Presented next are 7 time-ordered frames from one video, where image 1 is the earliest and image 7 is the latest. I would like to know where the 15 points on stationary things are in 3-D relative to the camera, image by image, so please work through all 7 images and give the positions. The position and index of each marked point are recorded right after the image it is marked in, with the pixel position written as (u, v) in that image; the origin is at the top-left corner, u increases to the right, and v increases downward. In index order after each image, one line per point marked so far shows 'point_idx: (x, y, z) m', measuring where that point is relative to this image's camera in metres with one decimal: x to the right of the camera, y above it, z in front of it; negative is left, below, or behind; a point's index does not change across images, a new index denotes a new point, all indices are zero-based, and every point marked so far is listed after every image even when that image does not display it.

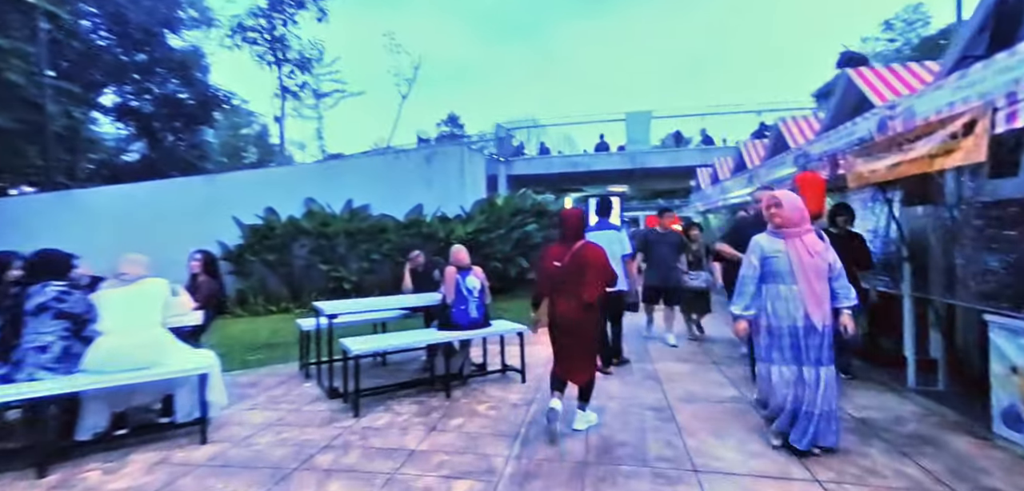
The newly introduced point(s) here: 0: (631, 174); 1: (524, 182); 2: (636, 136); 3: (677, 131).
0: (+4.2, +2.5, +17.6) m
1: (+0.4, +2.3, +18.0) m
2: (+4.1, +3.6, +16.4) m
3: (+5.4, +3.7, +16.4) m
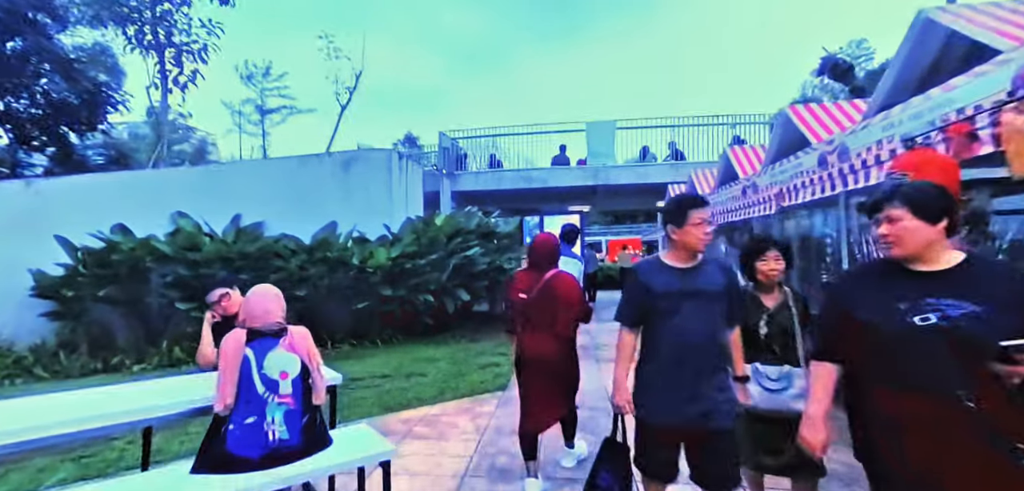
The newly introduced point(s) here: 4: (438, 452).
0: (+2.5, +1.6, +15.7) m
1: (-1.2, +1.4, +15.8) m
2: (+2.5, +2.8, +14.6) m
3: (+3.9, +2.9, +14.6) m
4: (-0.6, -1.5, +3.8) m
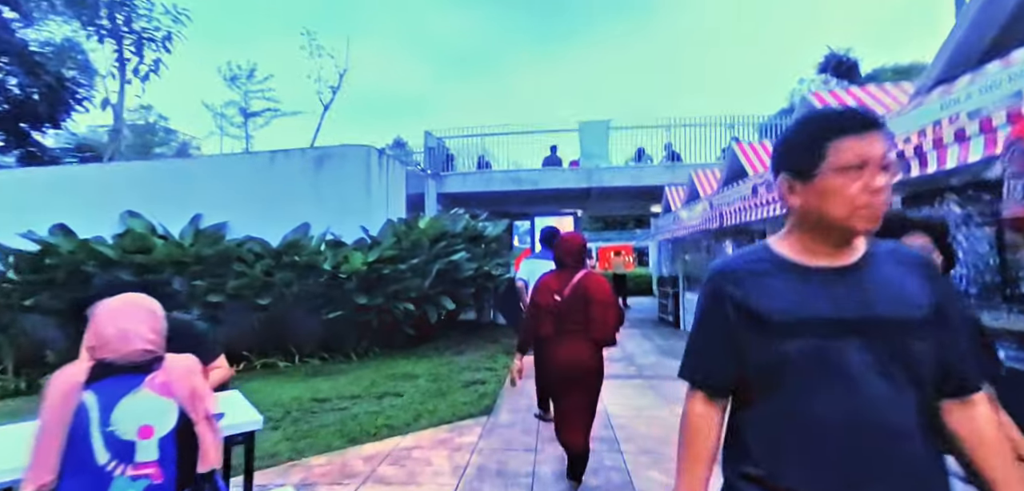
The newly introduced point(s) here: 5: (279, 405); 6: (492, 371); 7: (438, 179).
0: (+2.2, +1.5, +15.1) m
1: (-1.6, +1.3, +15.0) m
2: (+2.2, +2.7, +13.9) m
3: (+3.6, +2.7, +14.0) m
4: (-0.6, -1.5, +3.0) m
5: (-2.5, -1.7, +5.3) m
6: (-0.3, -1.8, +7.1) m
7: (-2.1, +1.9, +13.9) m
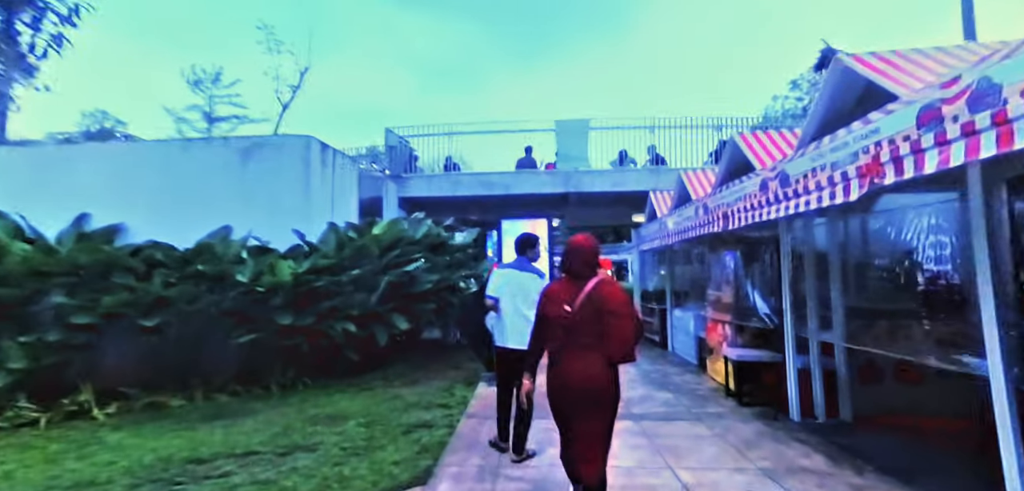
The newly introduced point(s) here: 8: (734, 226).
0: (+1.4, +1.2, +13.8) m
1: (-2.4, +1.0, +13.7) m
2: (+1.5, +2.4, +12.8) m
3: (+2.8, +2.5, +12.9) m
4: (-1.0, -1.5, +1.6) m
5: (-2.9, -1.7, +3.8) m
6: (-0.8, -1.9, +5.7) m
7: (-2.8, +1.6, +12.5) m
8: (+2.6, +0.2, +6.0) m
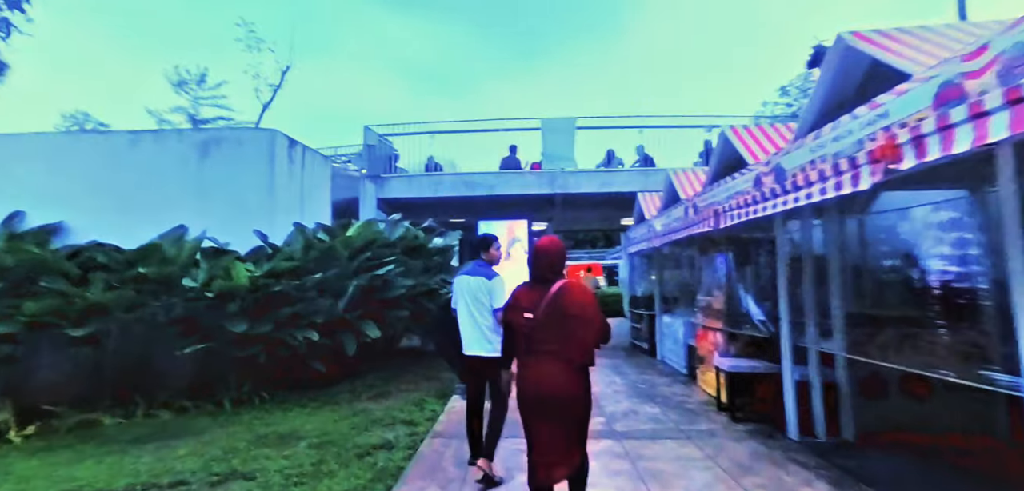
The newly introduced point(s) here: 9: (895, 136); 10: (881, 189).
0: (+1.0, +1.1, +13.4) m
1: (-2.8, +0.9, +13.1) m
2: (+1.1, +2.3, +12.3) m
3: (+2.4, +2.4, +12.5) m
4: (-1.2, -1.4, +1.1) m
5: (-3.1, -1.7, +3.3) m
6: (-1.1, -1.9, +5.2) m
7: (-3.2, +1.5, +12.0) m
8: (+2.3, +0.2, +5.5) m
9: (+2.2, +0.6, +2.8) m
10: (+3.0, +0.5, +4.1) m
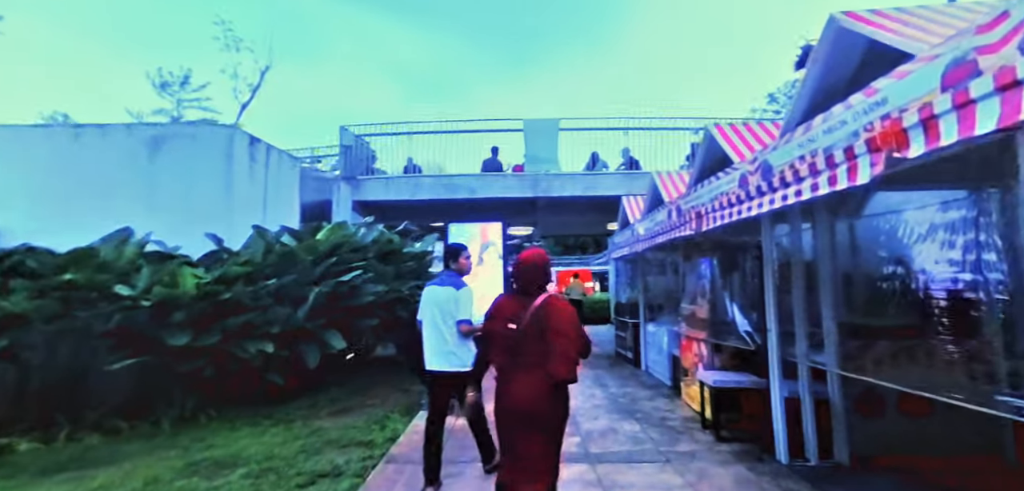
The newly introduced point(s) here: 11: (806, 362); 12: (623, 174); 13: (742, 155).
0: (+0.5, +0.9, +13.0) m
1: (-3.2, +0.8, +12.7) m
2: (+0.6, +2.2, +11.9) m
3: (+2.0, +2.2, +12.1) m
4: (-1.4, -1.4, +0.6) m
5: (-3.4, -1.7, +2.8) m
6: (-1.4, -1.9, +4.7) m
7: (-3.6, +1.4, +11.5) m
8: (+2.0, +0.2, +5.1) m
9: (+1.9, +0.6, +2.4) m
10: (+2.7, +0.4, +3.7) m
11: (+2.6, -1.0, +4.4) m
12: (+2.6, +1.7, +11.7) m
13: (+2.4, +0.9, +5.3) m
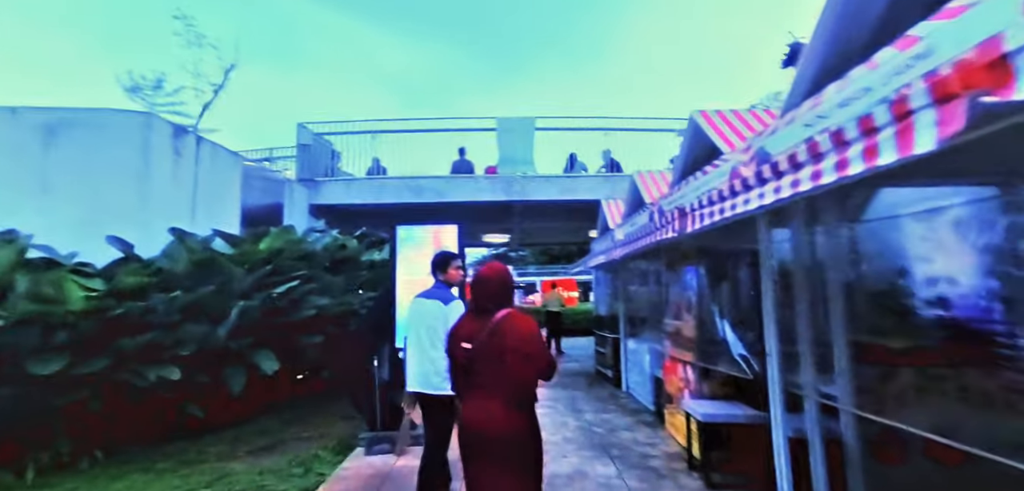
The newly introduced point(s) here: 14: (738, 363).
0: (-0.1, +0.8, +12.1) m
1: (-3.9, +0.6, +11.7) m
2: (0.0, +2.0, +11.1) m
3: (+1.4, +2.1, +11.3) m
4: (-1.8, -1.4, -0.3) m
5: (-3.8, -1.7, +1.8) m
6: (-1.8, -2.0, +3.8) m
7: (-4.2, +1.2, +10.6) m
8: (+1.5, +0.1, +4.3) m
9: (+1.5, +0.6, +1.6) m
10: (+2.3, +0.4, +2.9) m
11: (+2.2, -1.1, +3.6) m
12: (+2.0, +1.5, +10.9) m
13: (+2.0, +0.9, +4.5) m
14: (+2.0, -1.0, +4.5) m
